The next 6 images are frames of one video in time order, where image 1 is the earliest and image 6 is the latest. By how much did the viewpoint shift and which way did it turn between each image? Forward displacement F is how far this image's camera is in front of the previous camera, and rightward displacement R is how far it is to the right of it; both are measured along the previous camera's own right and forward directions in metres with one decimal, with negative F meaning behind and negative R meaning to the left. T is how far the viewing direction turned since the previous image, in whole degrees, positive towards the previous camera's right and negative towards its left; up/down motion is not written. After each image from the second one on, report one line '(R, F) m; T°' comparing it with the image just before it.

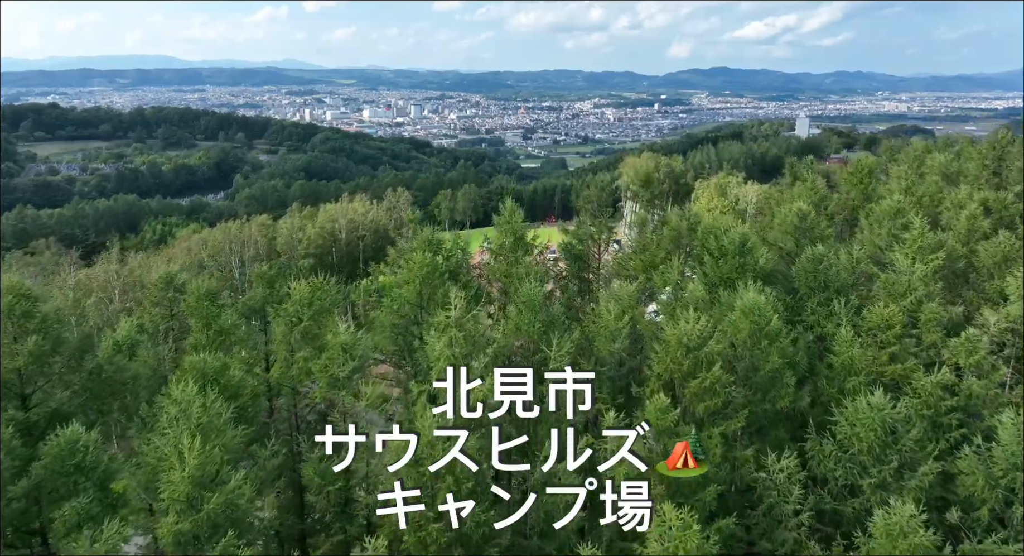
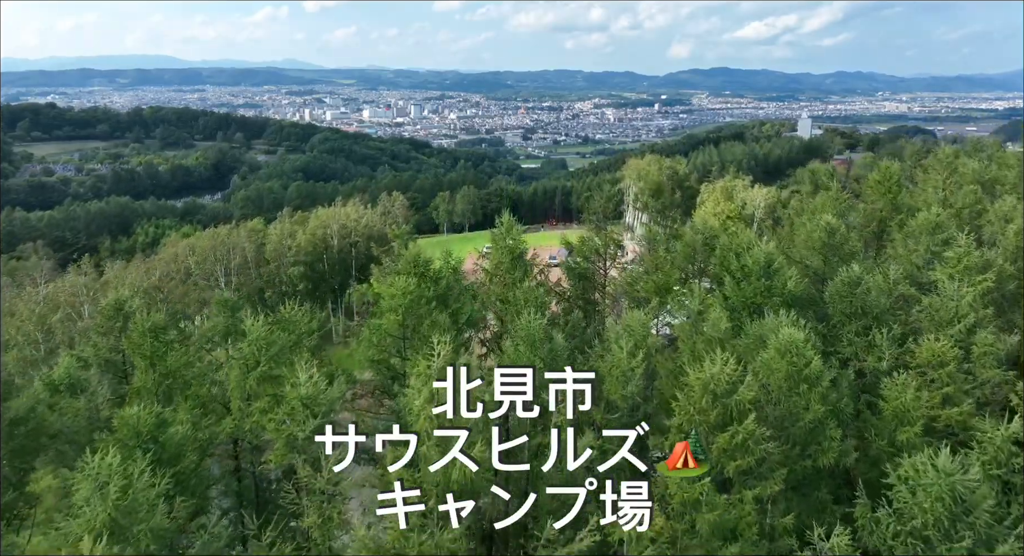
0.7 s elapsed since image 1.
(+0.1, +1.7) m; 0°
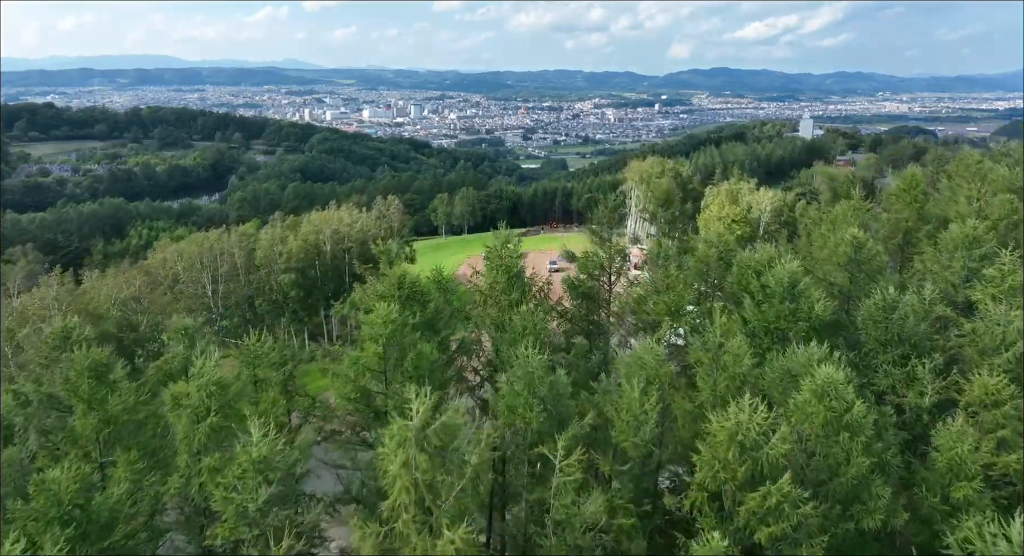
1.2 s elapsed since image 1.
(+0.1, +1.4) m; 0°
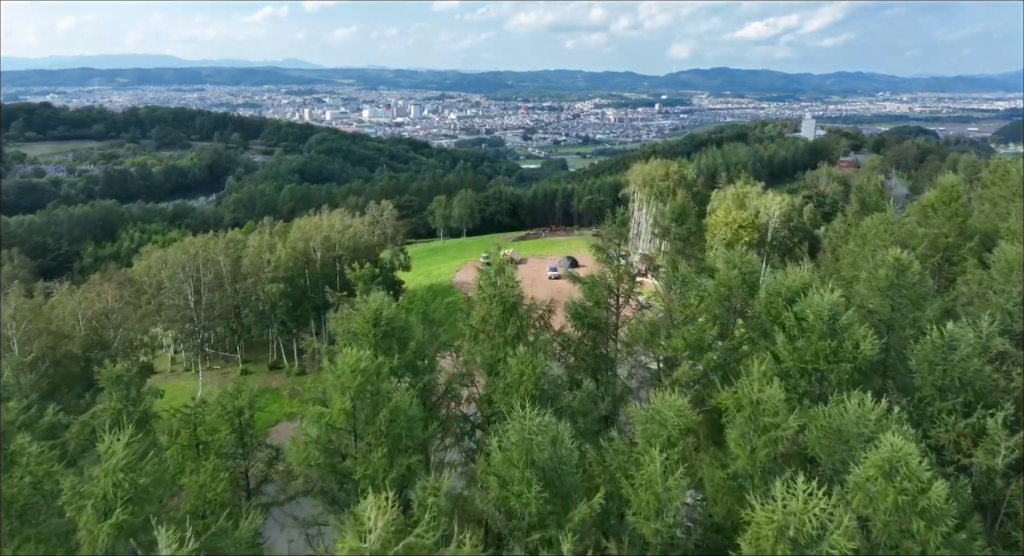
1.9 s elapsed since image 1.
(+0.1, +1.8) m; 0°
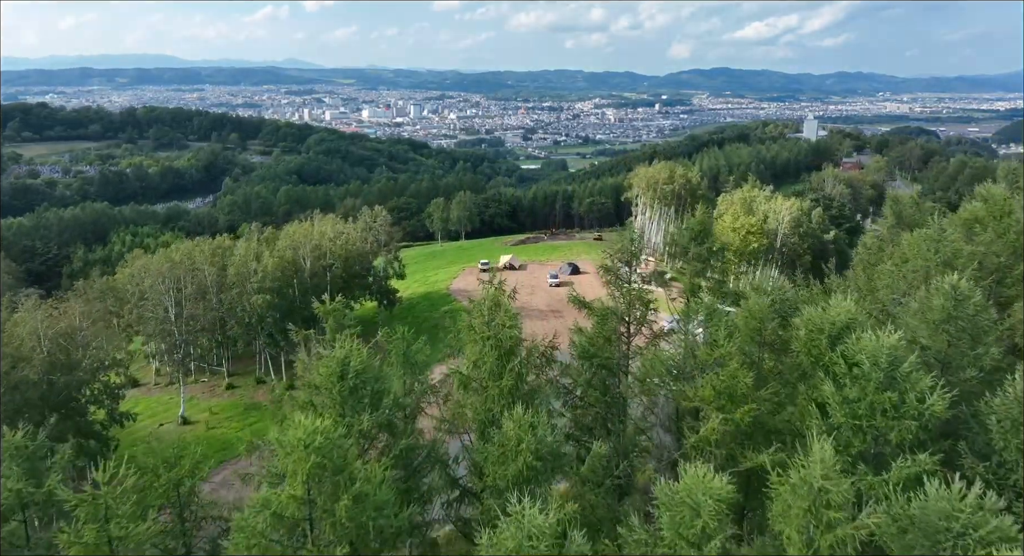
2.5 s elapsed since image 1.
(+0.1, +1.8) m; 0°
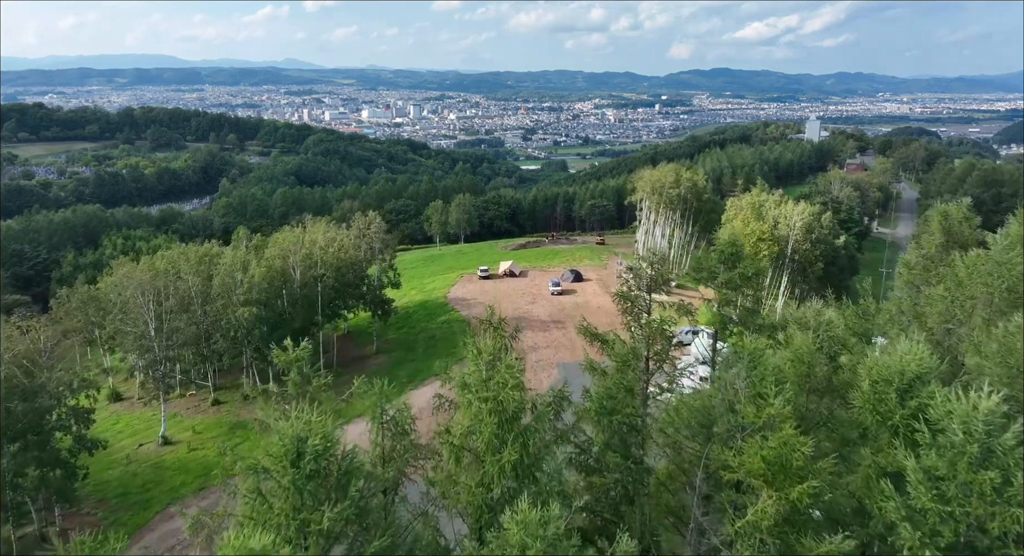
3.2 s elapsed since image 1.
(0.0, +1.8) m; 0°
